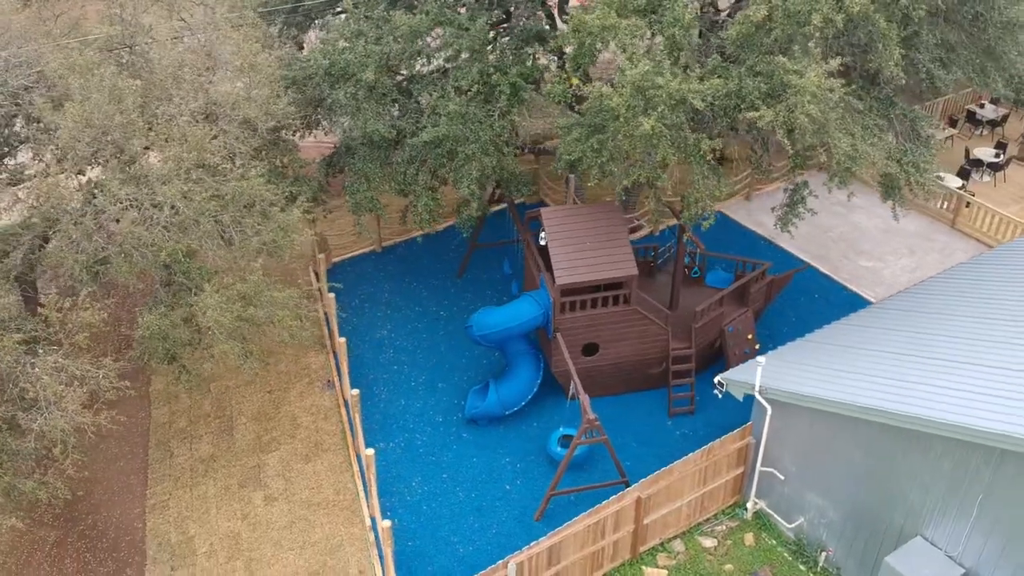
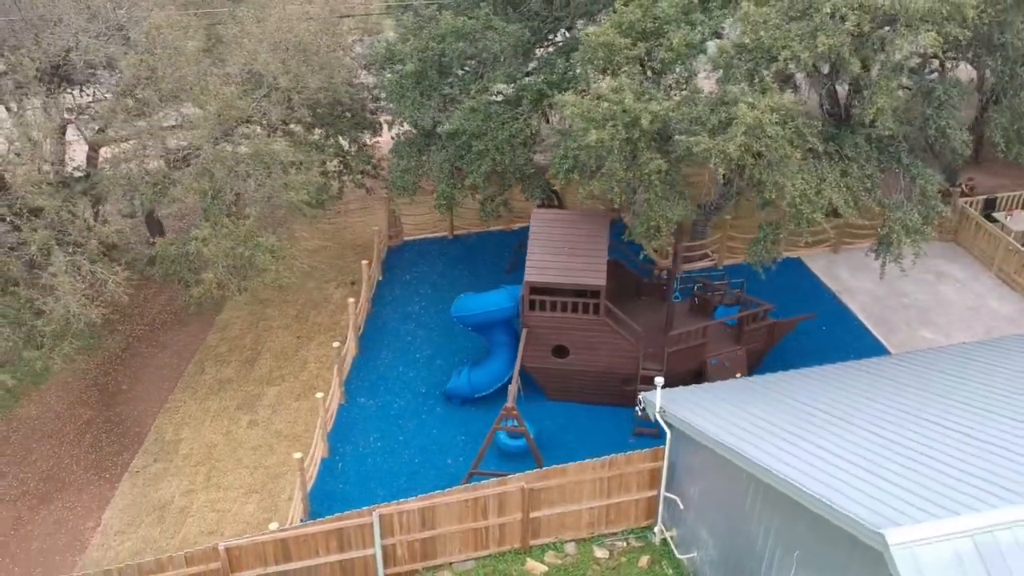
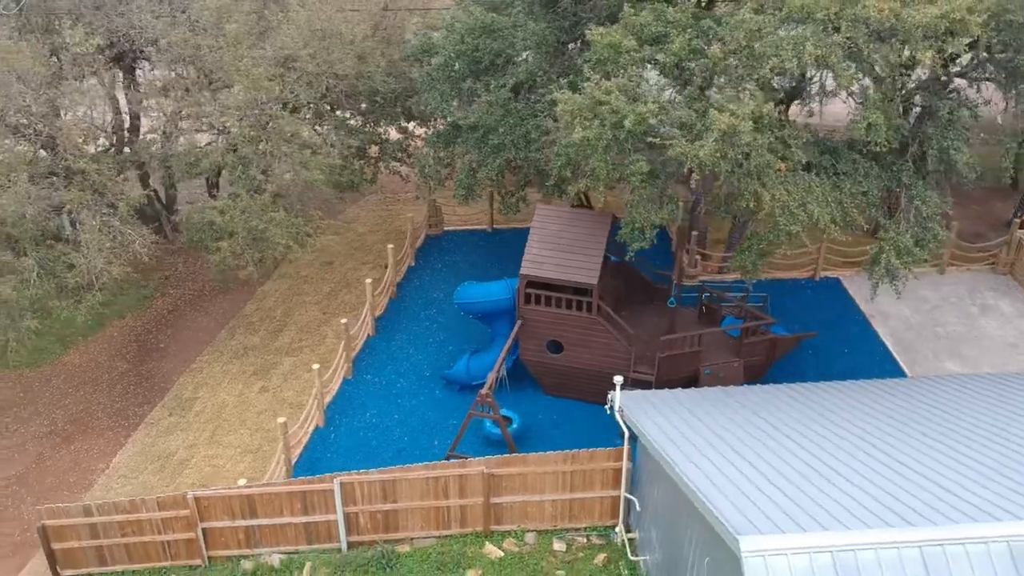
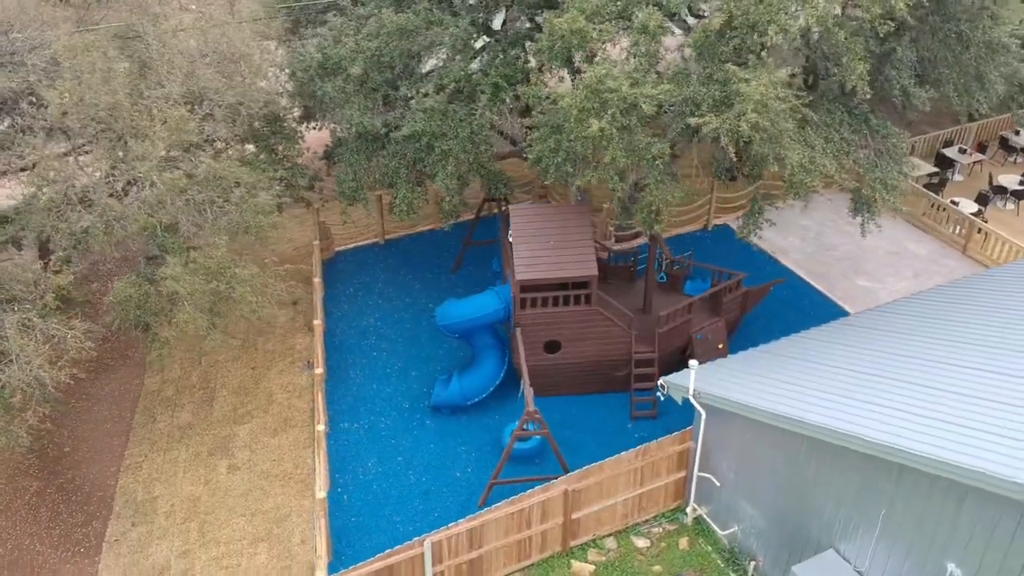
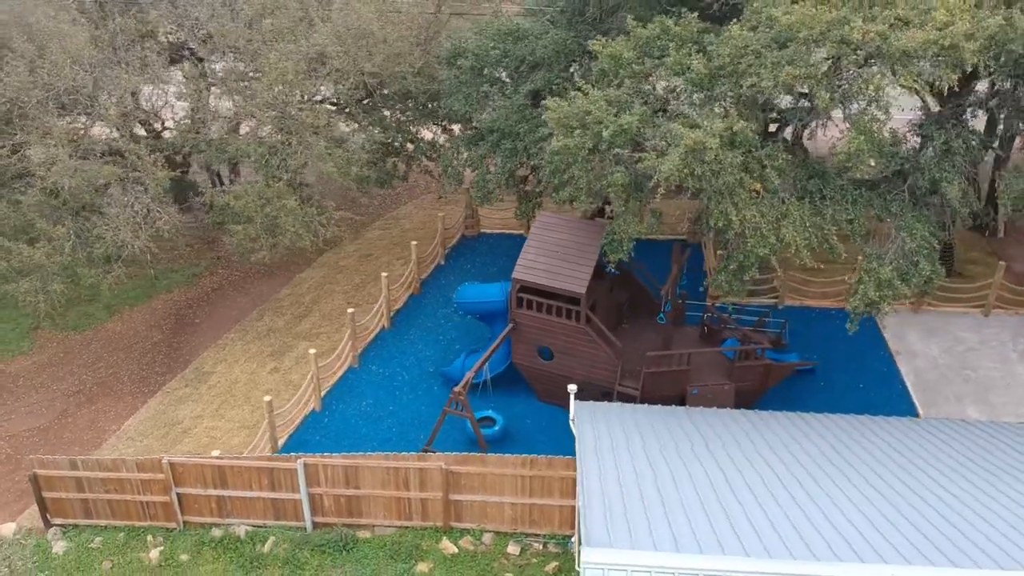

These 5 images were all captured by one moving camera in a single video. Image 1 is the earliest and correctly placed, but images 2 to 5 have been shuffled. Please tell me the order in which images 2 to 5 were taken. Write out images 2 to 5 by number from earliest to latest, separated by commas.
4, 2, 3, 5
